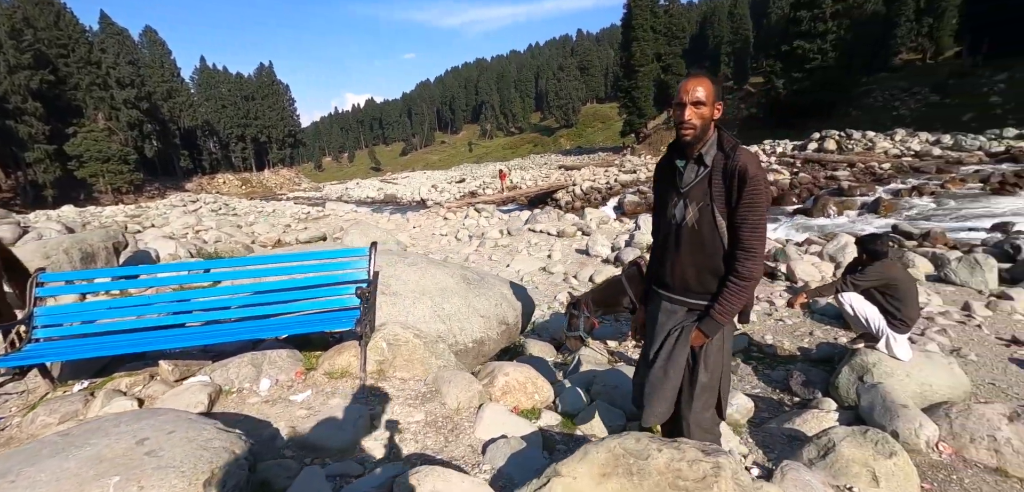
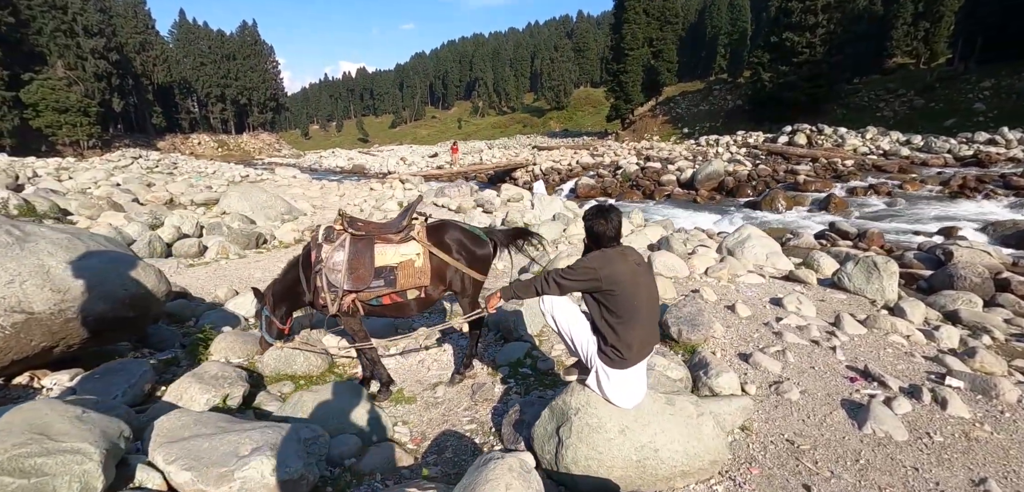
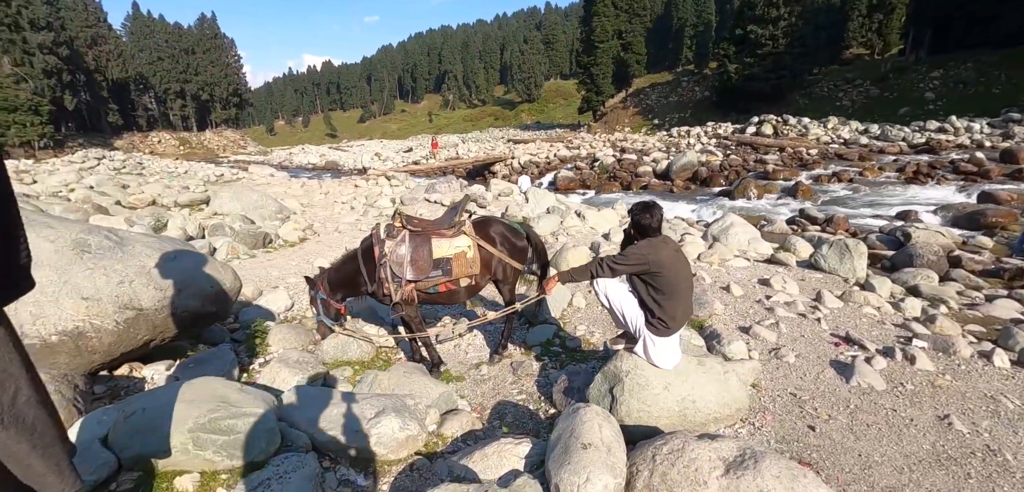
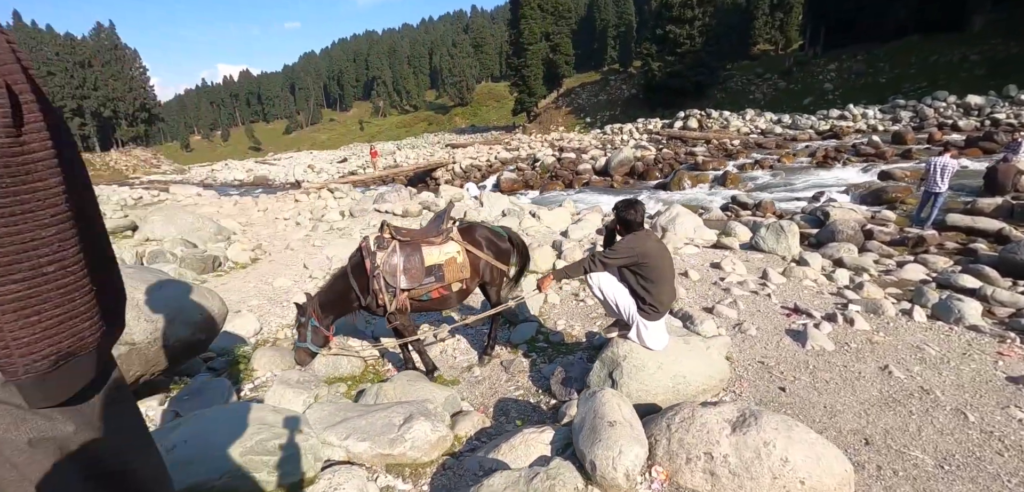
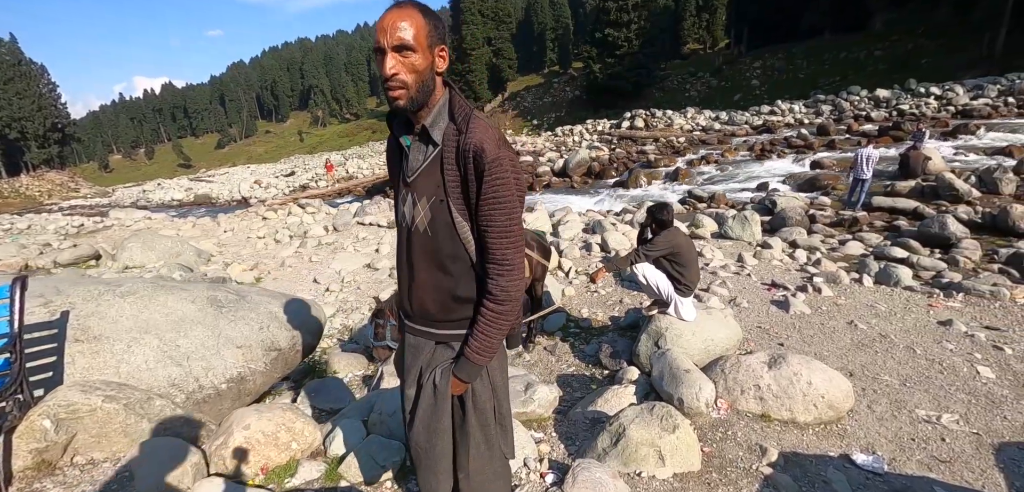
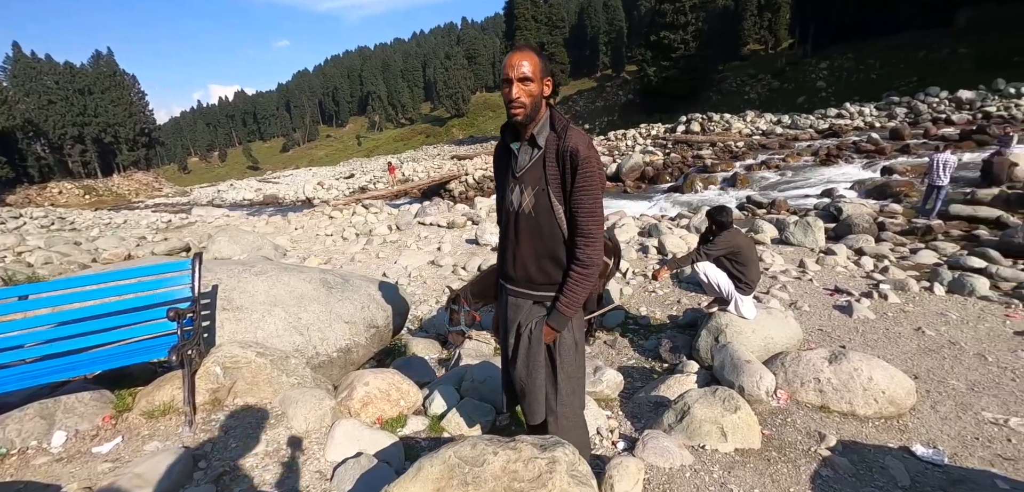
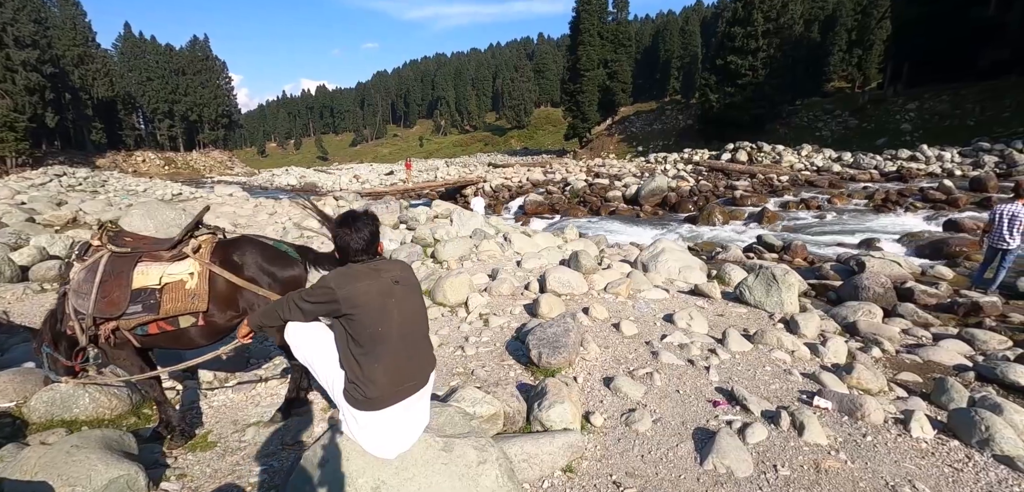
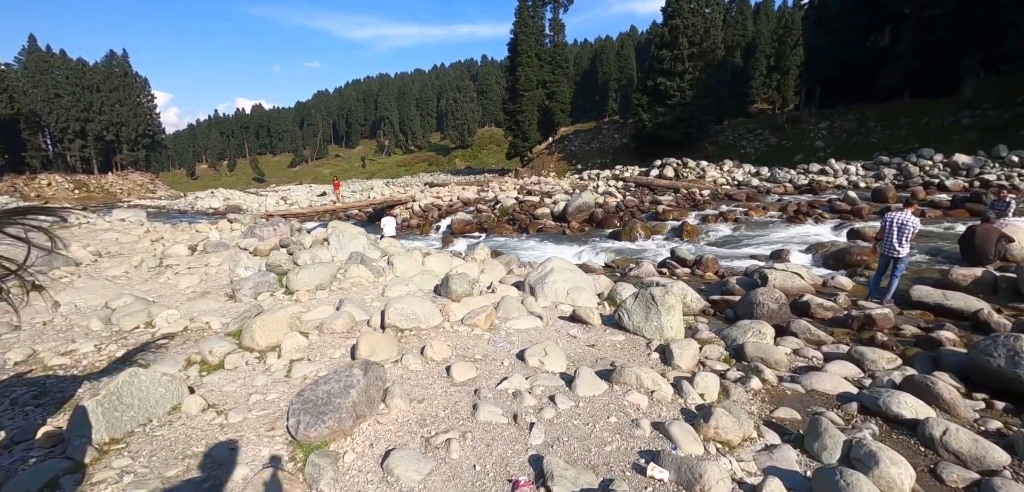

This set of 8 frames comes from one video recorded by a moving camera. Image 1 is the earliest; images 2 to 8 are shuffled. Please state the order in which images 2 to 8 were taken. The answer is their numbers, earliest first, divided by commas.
6, 5, 4, 3, 2, 7, 8
